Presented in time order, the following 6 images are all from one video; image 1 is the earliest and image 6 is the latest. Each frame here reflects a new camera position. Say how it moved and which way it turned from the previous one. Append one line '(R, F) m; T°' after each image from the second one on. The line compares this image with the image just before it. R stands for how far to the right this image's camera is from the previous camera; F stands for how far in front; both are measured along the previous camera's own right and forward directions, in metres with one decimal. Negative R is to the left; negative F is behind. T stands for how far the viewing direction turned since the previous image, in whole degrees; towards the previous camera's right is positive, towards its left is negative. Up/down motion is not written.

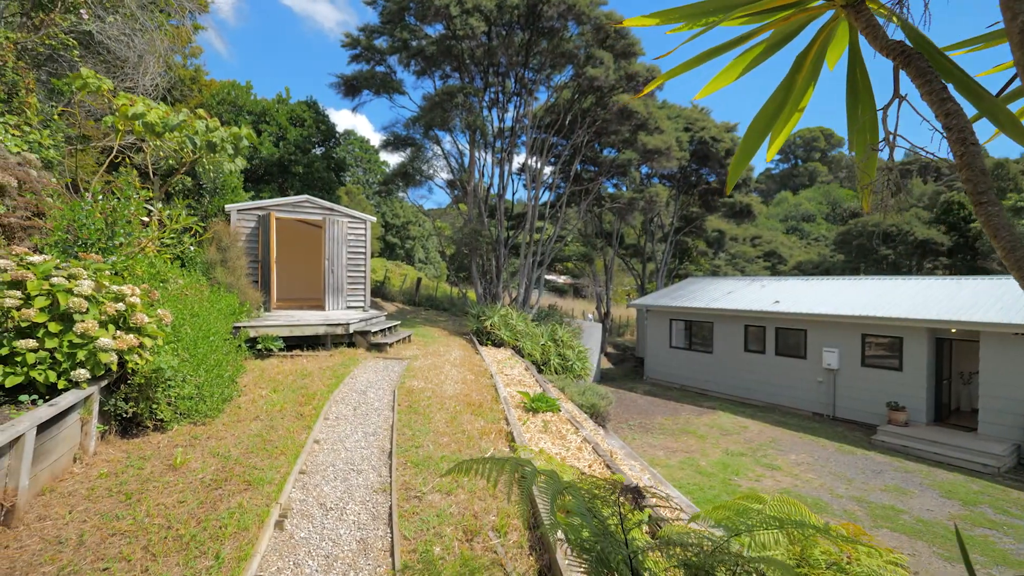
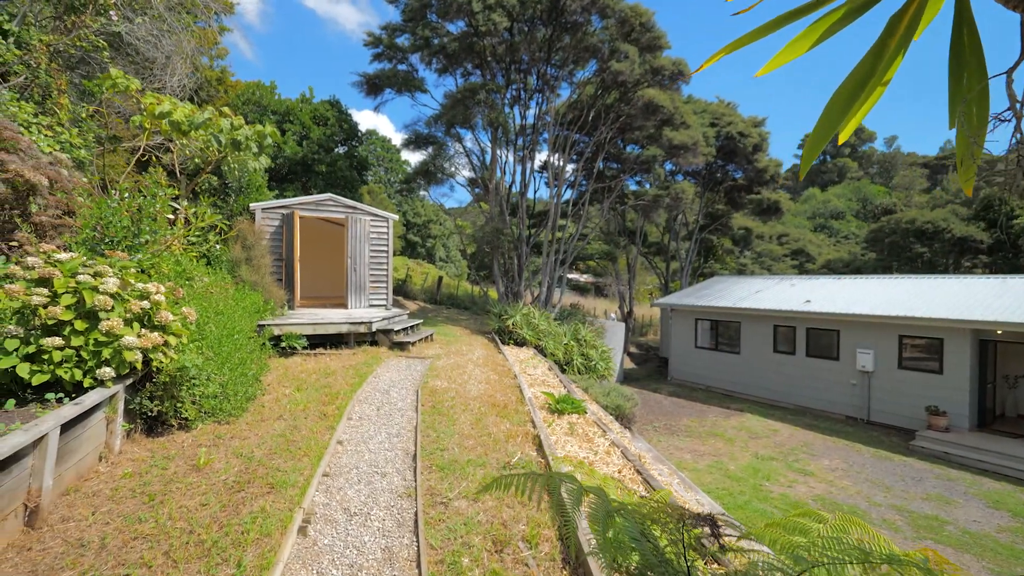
(-0.1, +0.1) m; -2°
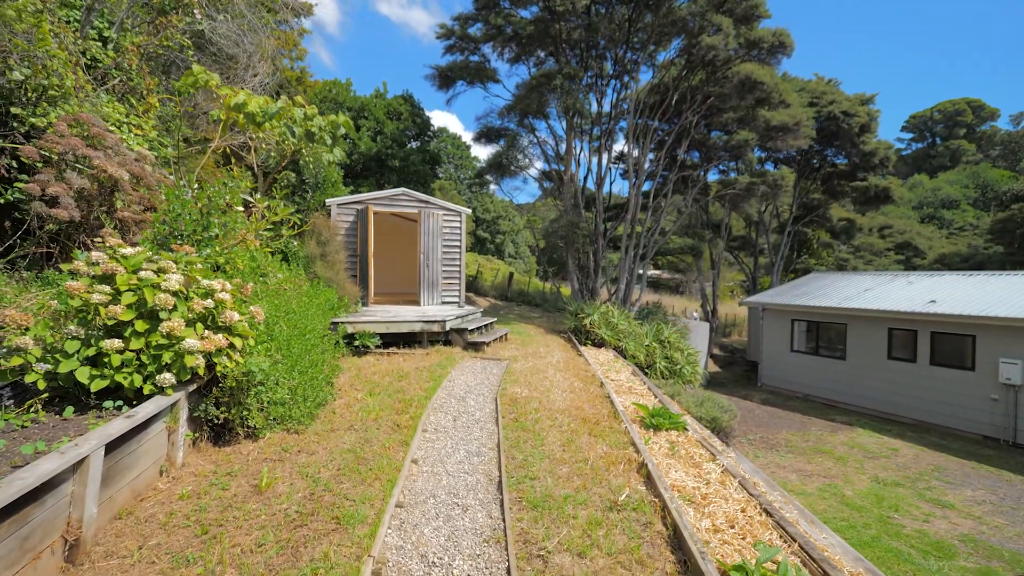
(-0.2, +0.5) m; -8°
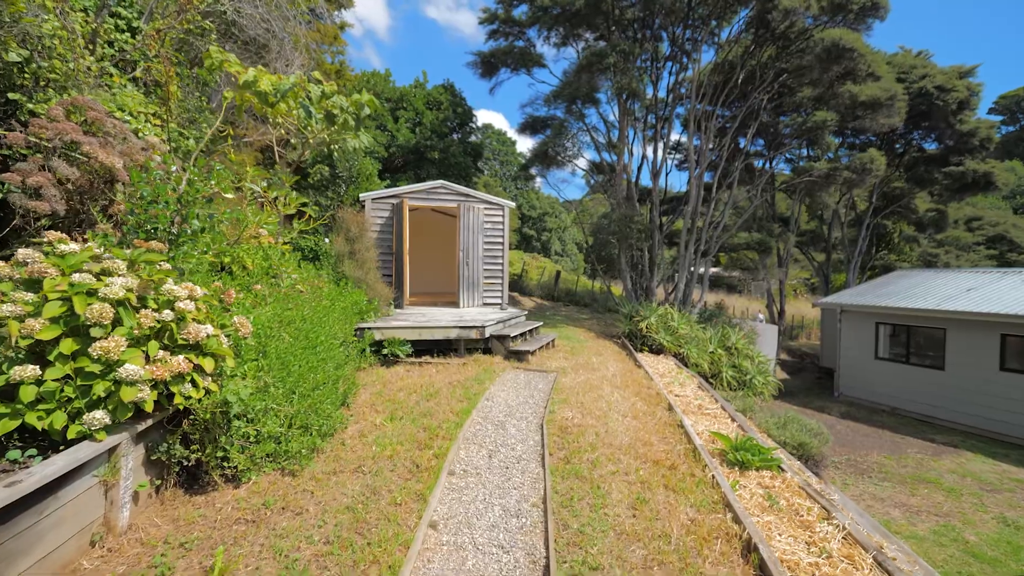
(0.0, +0.8) m; -5°
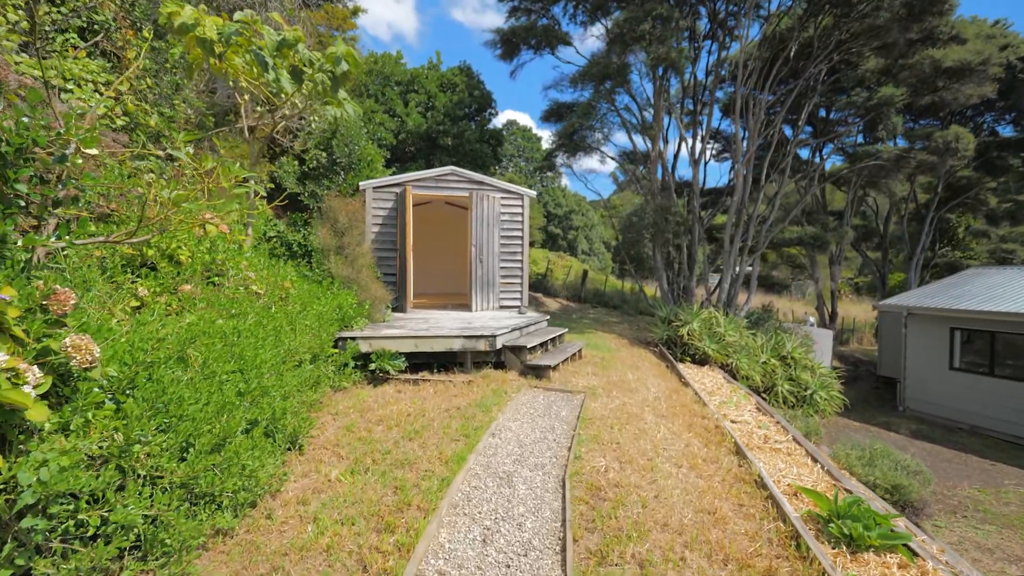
(+0.1, +1.0) m; -3°
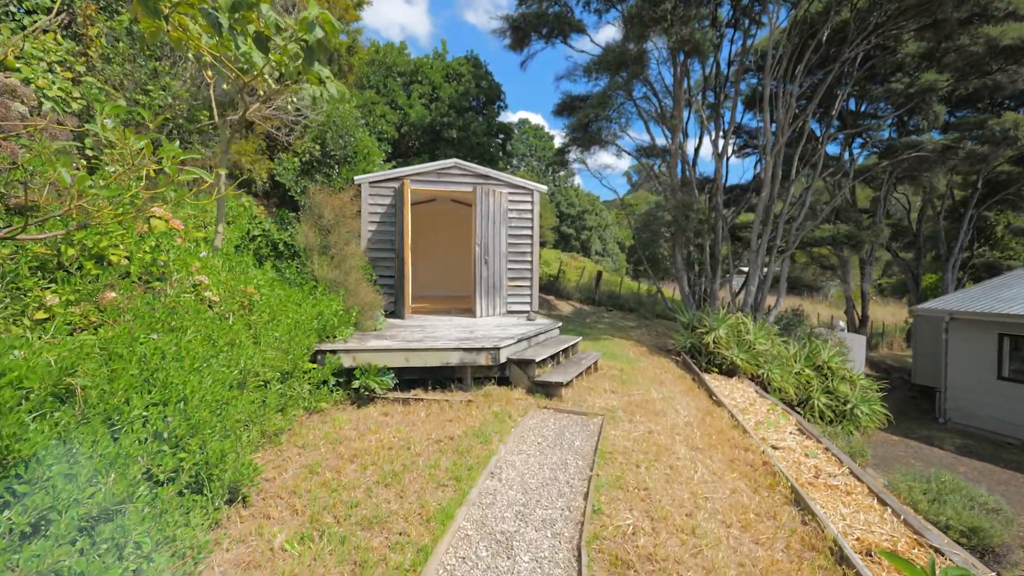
(+0.1, +0.6) m; -1°
